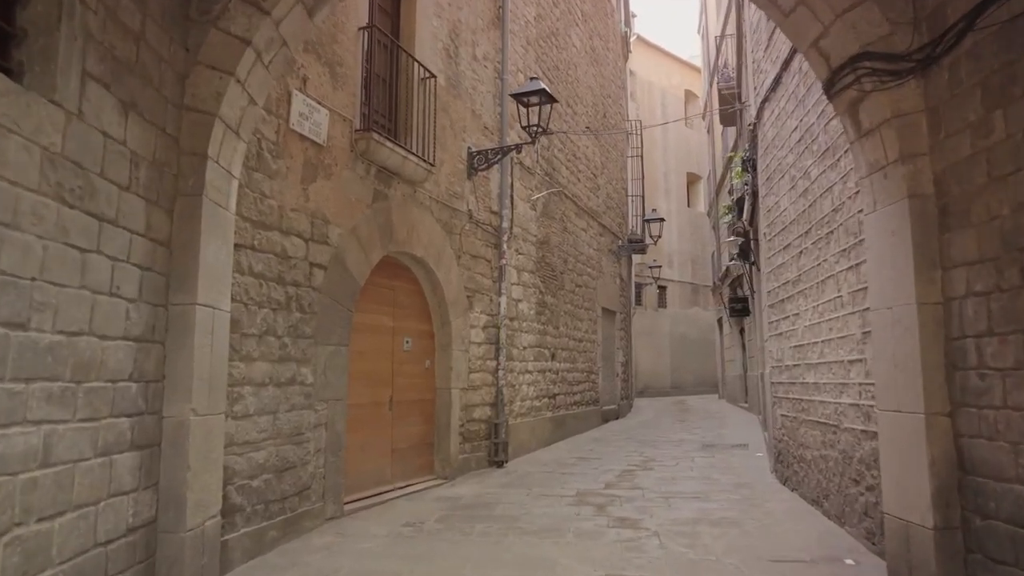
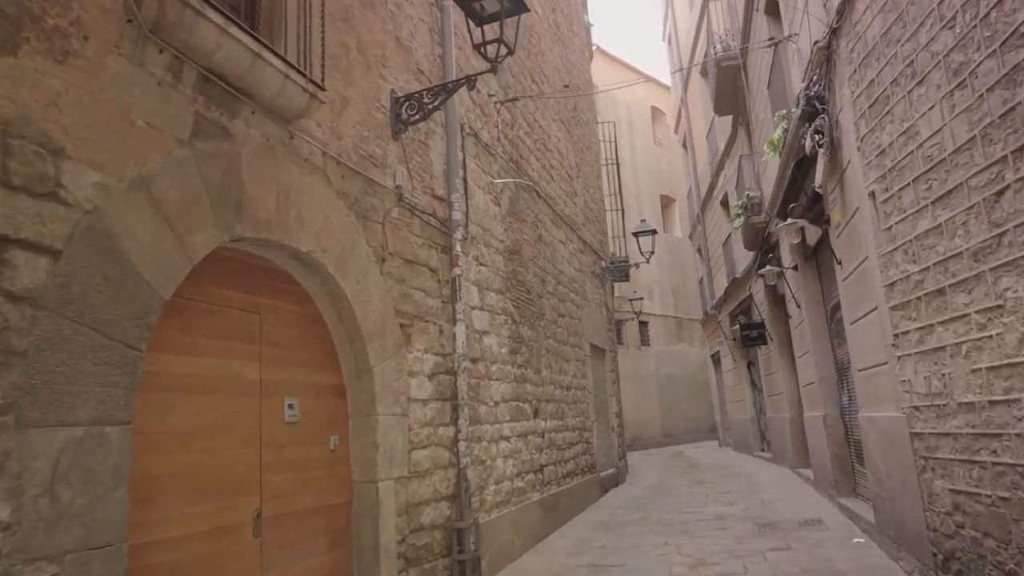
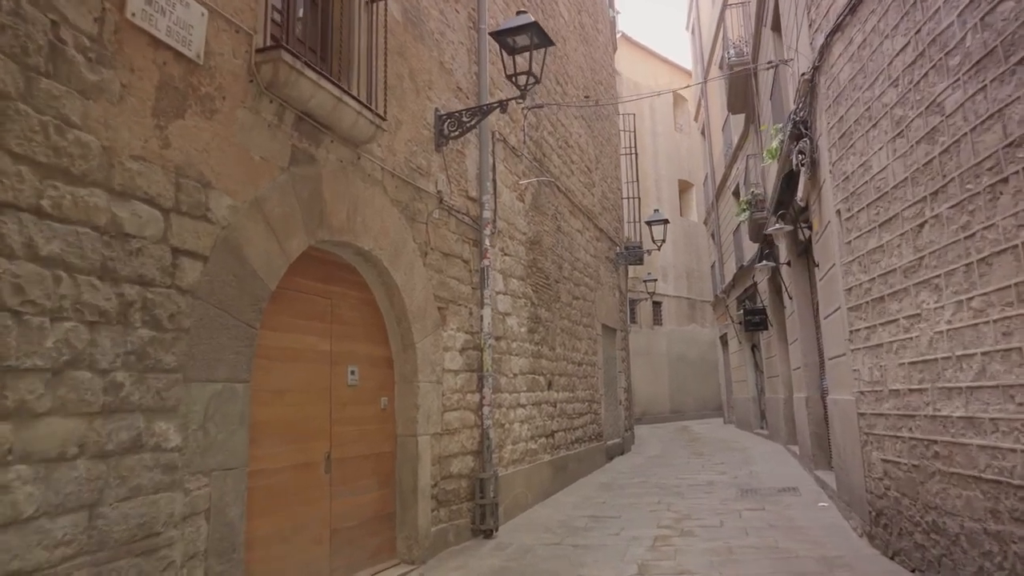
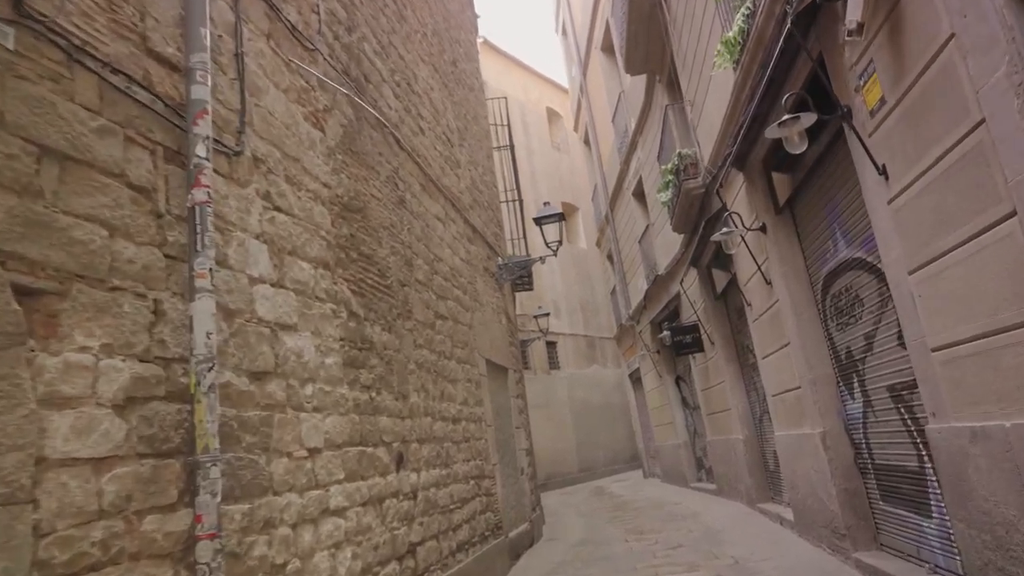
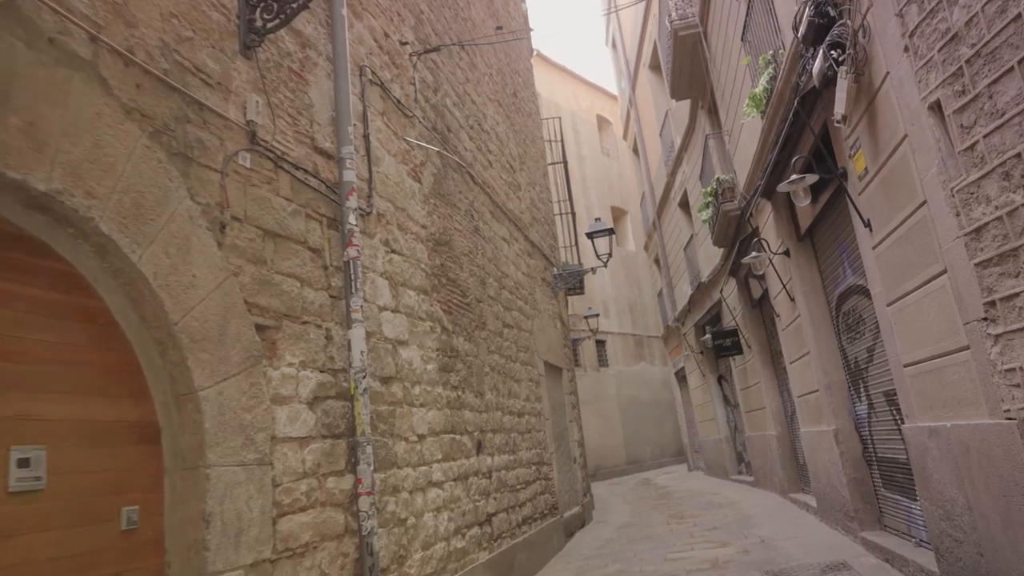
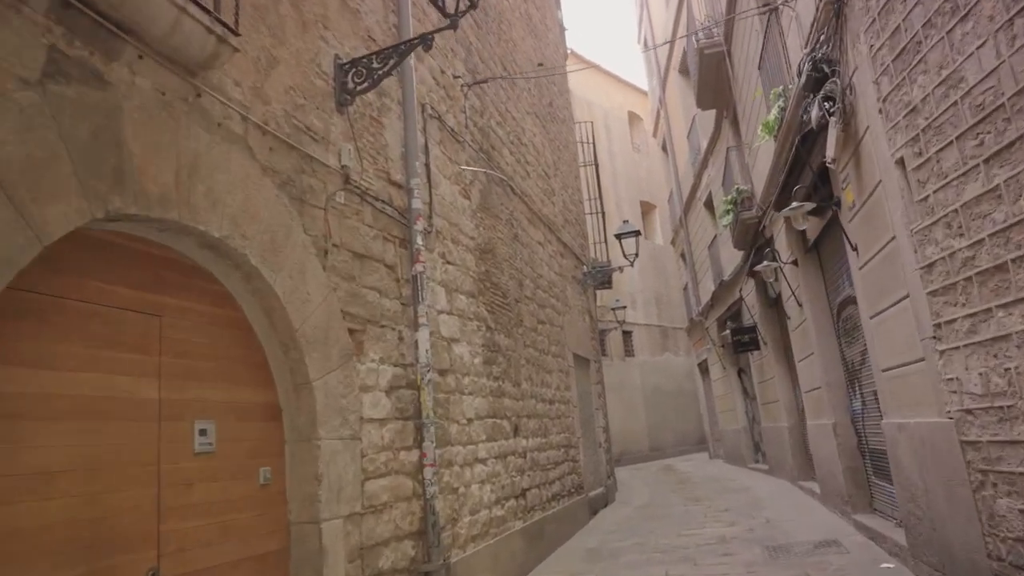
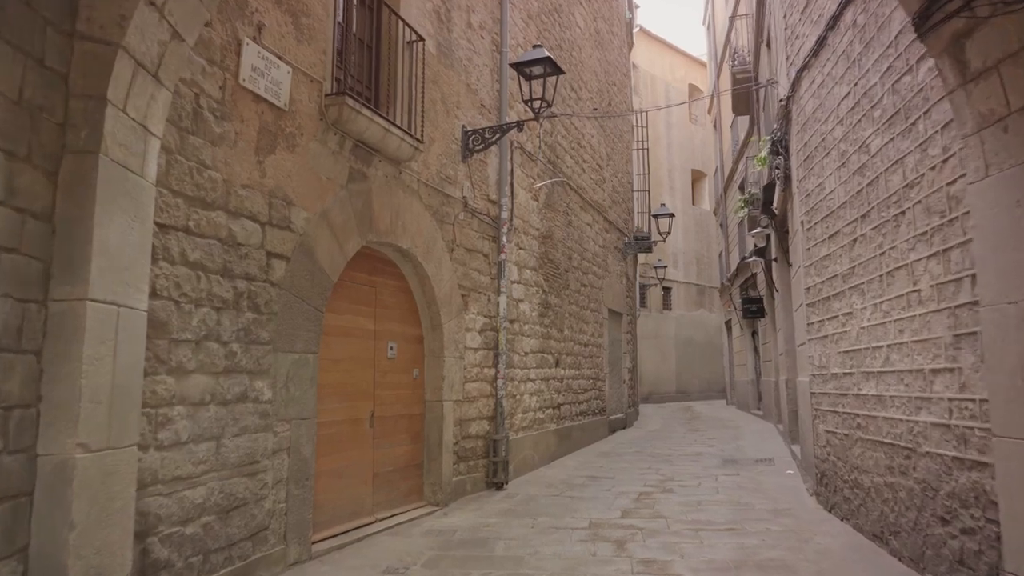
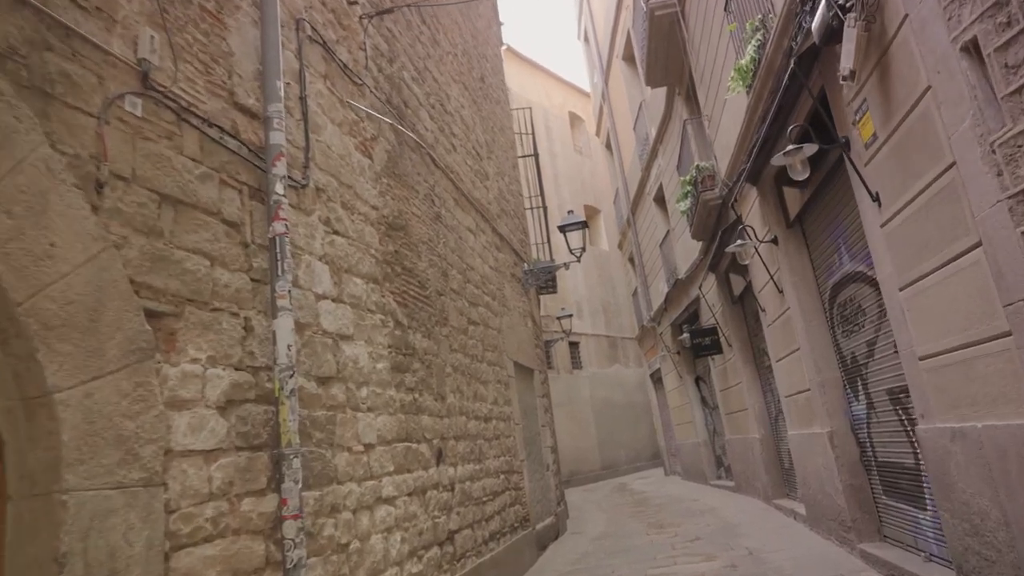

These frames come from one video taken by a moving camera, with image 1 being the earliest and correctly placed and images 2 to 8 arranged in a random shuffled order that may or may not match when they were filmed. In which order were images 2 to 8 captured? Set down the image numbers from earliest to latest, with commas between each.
7, 3, 2, 6, 5, 8, 4
